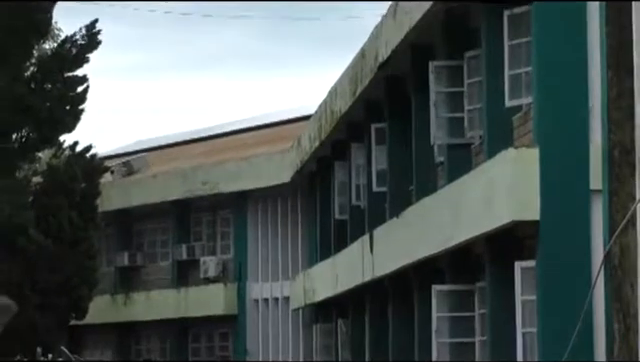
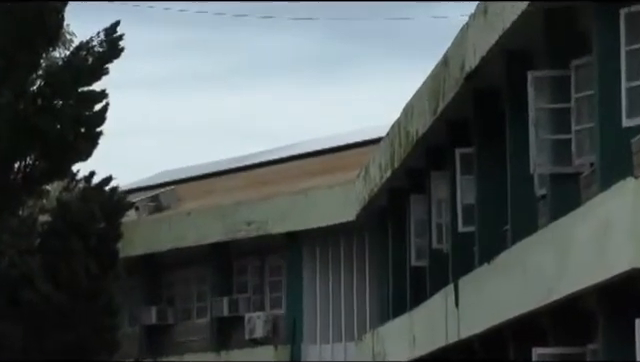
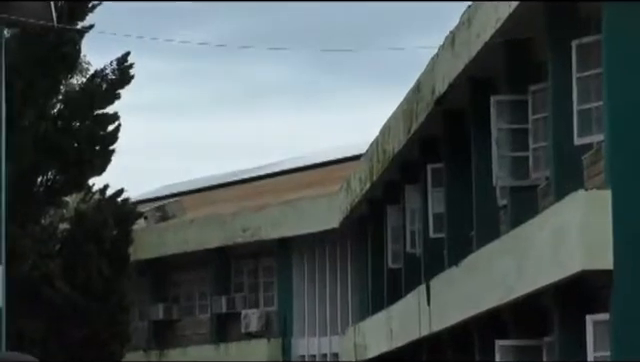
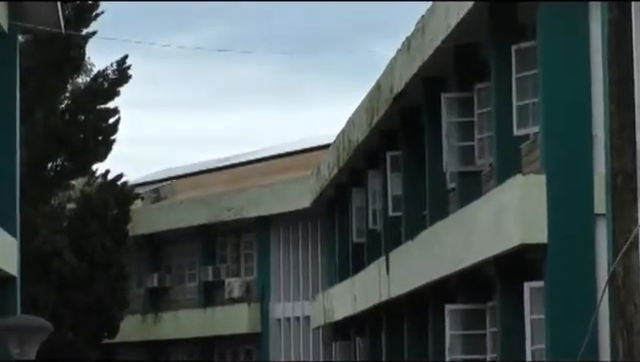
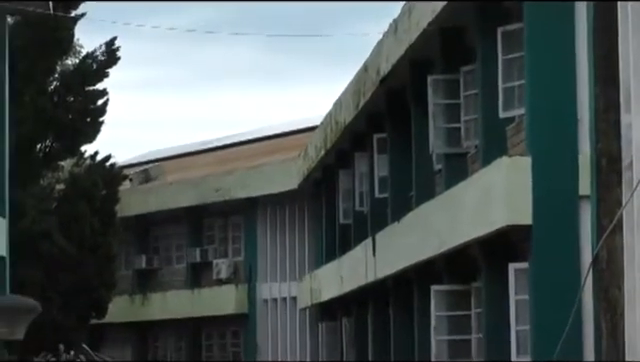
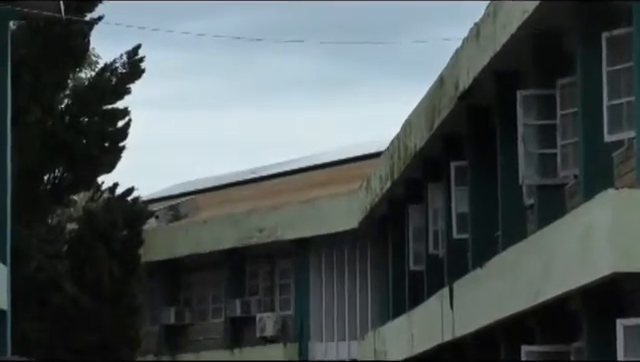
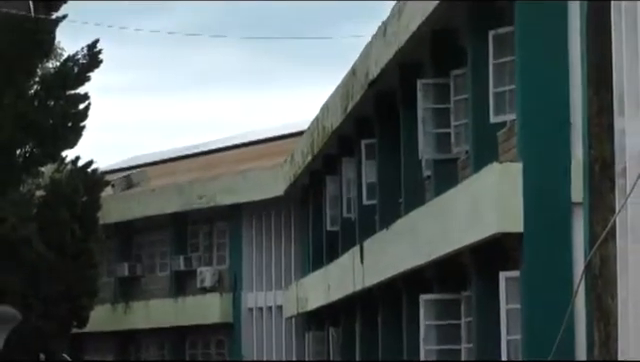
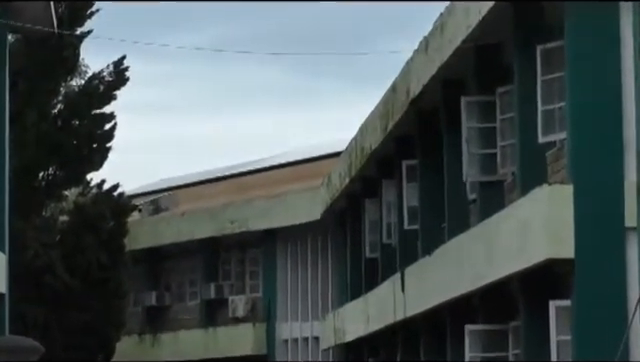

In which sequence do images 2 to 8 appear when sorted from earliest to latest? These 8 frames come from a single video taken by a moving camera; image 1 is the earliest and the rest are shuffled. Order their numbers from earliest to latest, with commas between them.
7, 5, 4, 8, 3, 6, 2
